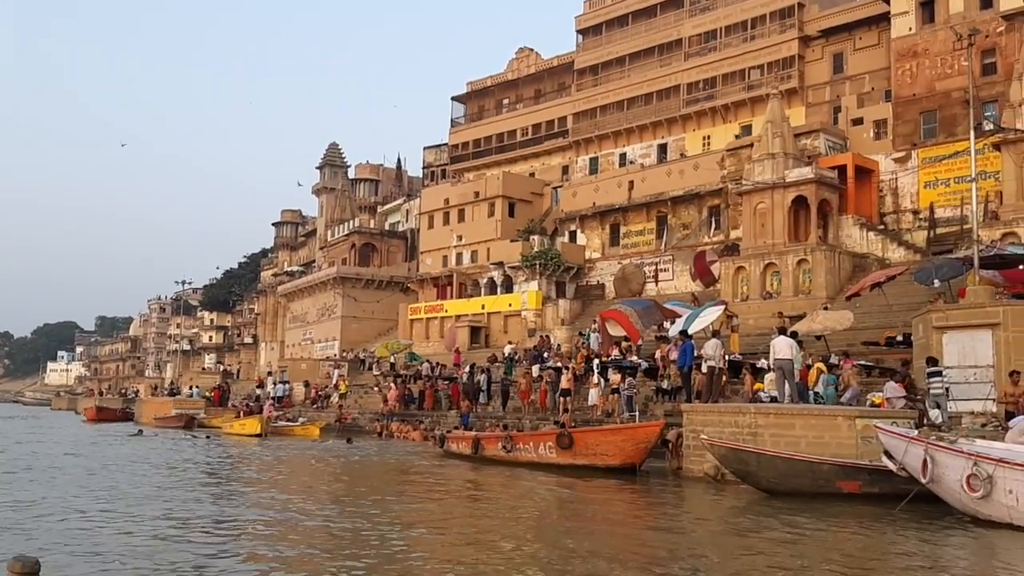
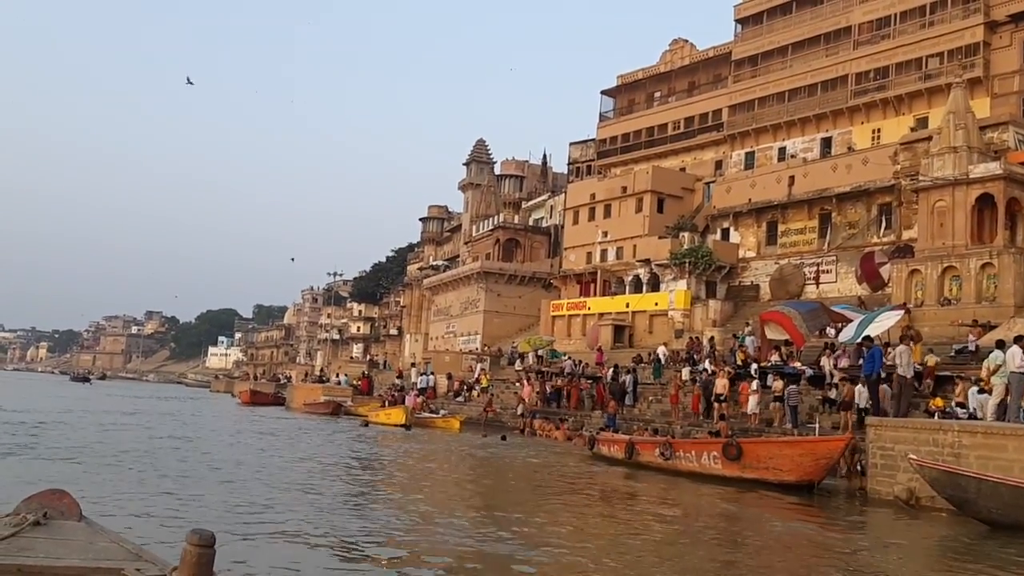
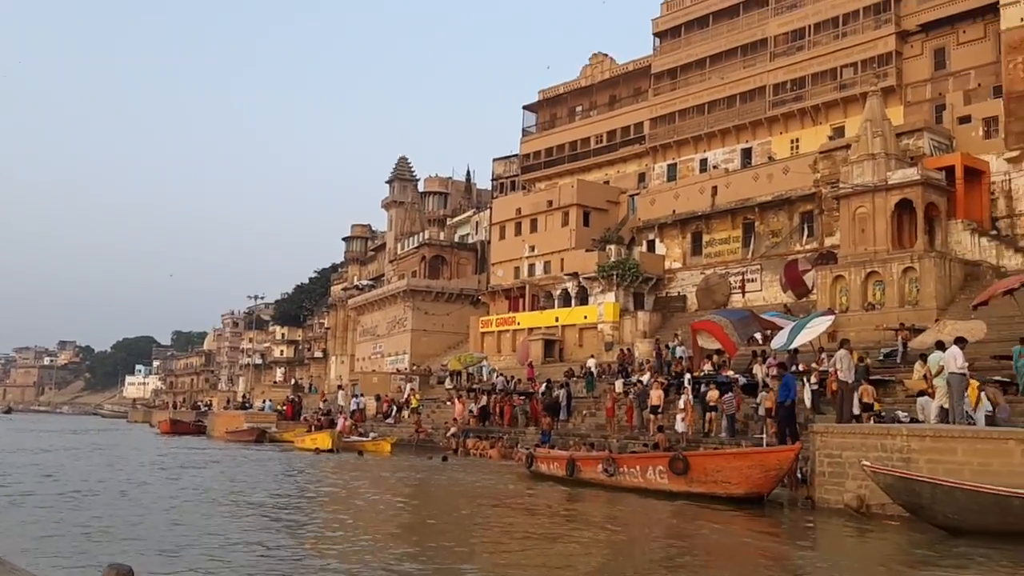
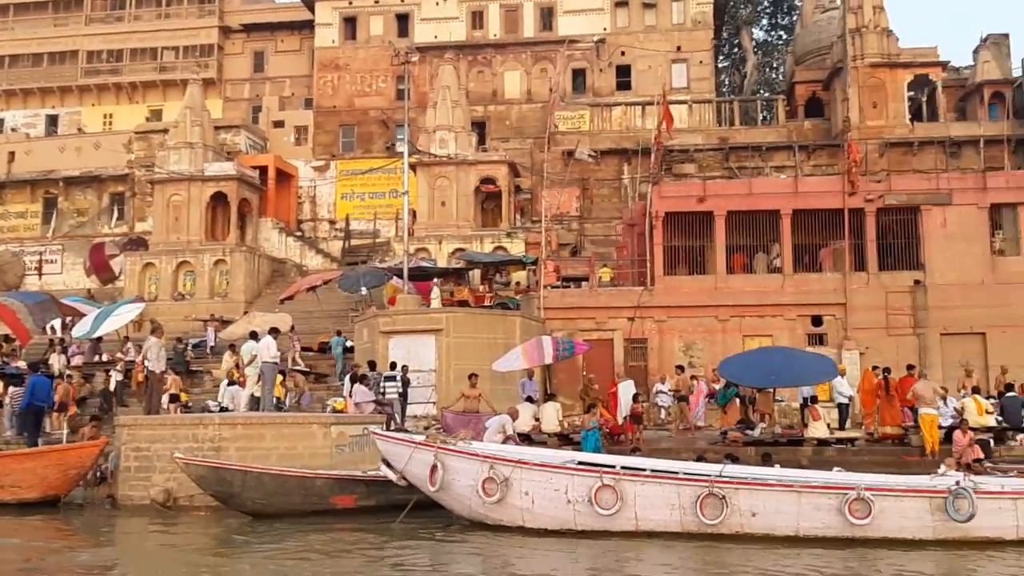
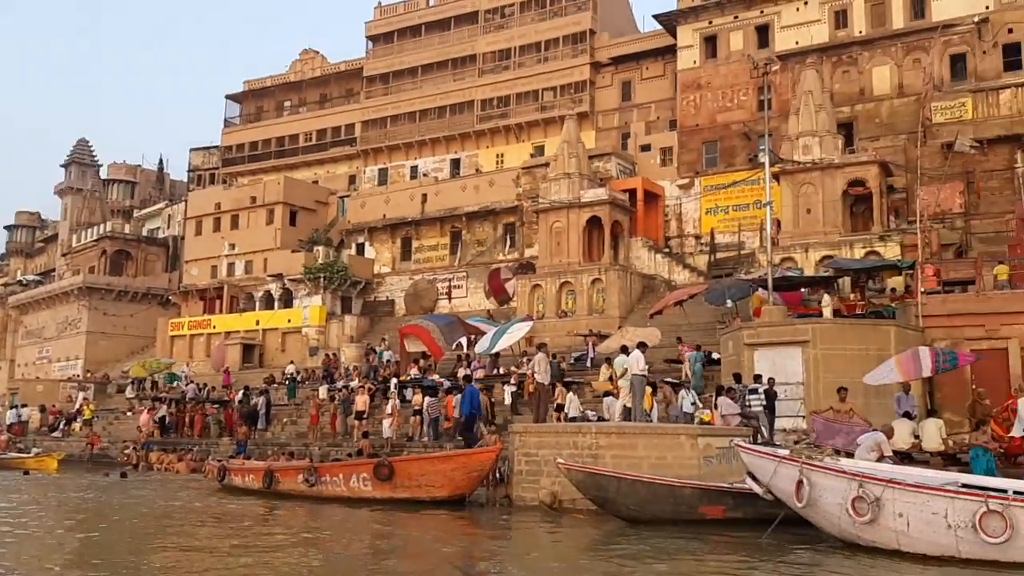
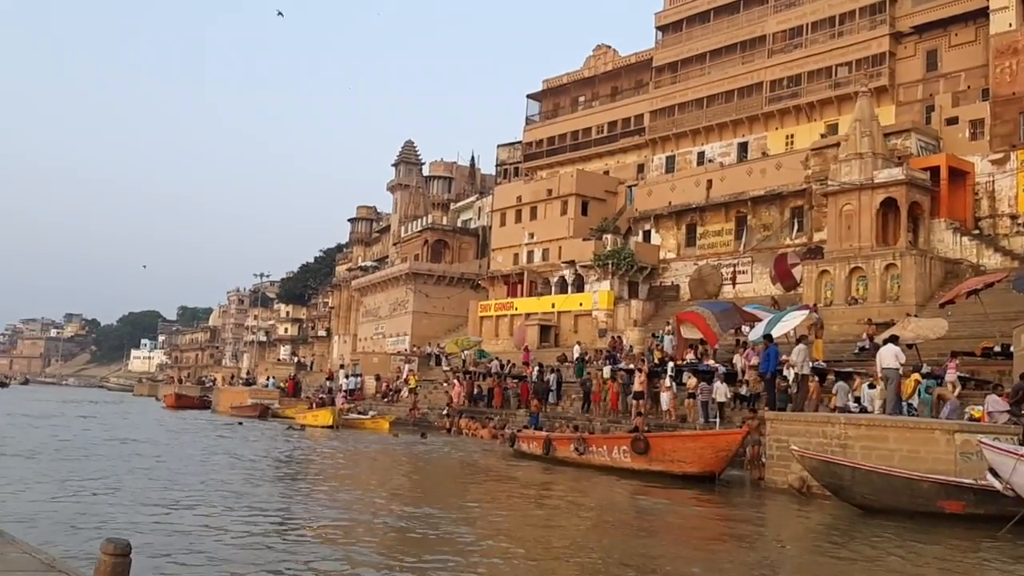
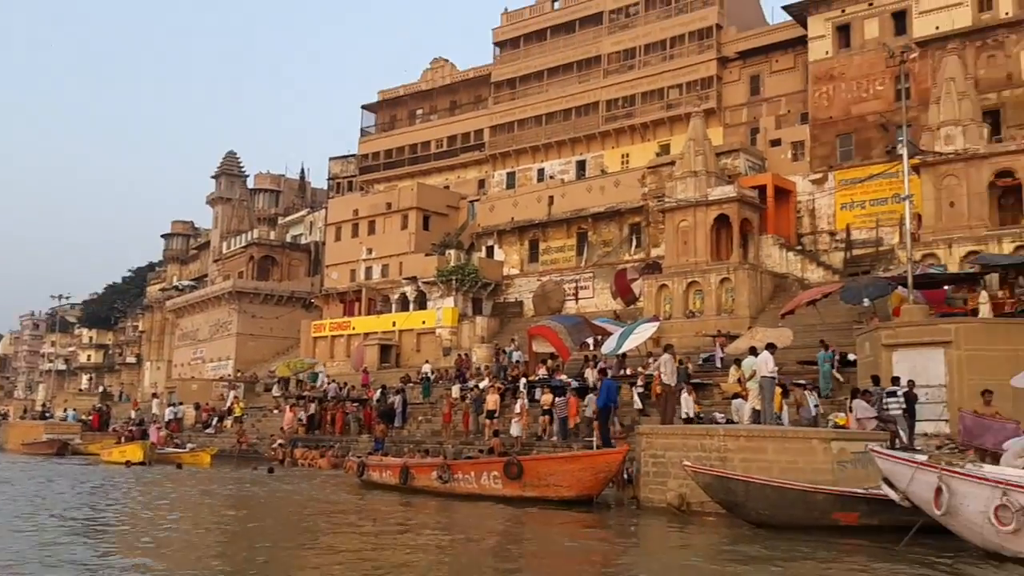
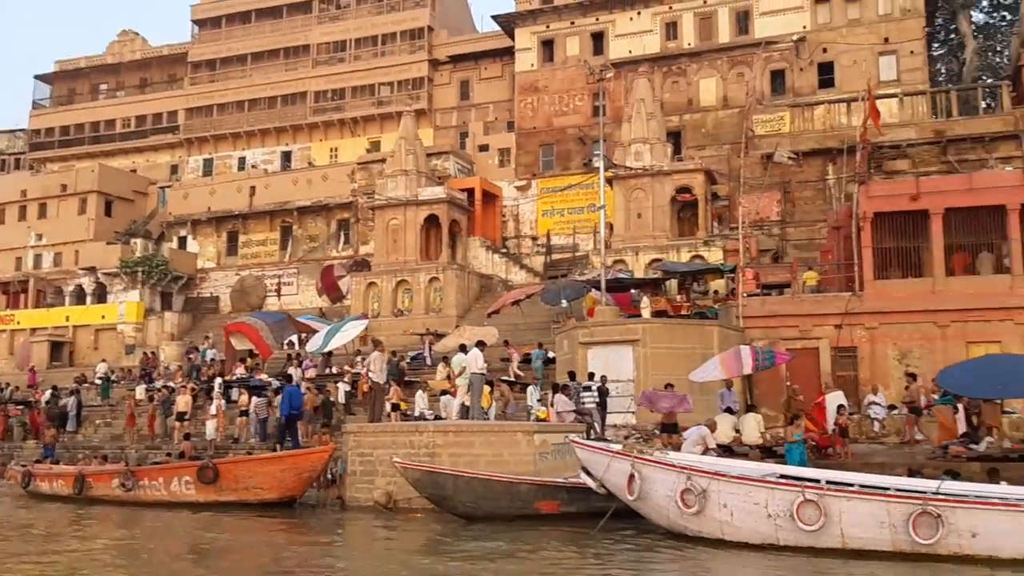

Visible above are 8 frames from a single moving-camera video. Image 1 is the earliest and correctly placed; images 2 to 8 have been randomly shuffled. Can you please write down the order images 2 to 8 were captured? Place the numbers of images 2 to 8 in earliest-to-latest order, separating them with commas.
6, 2, 3, 7, 5, 8, 4
